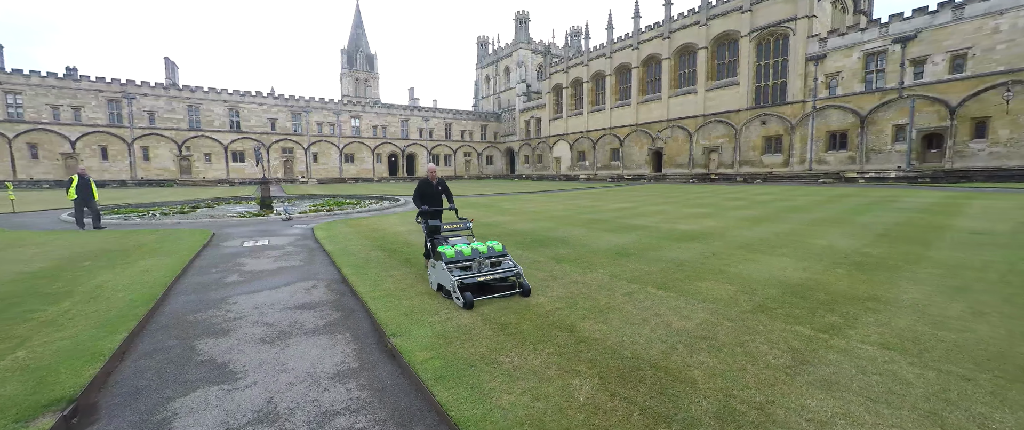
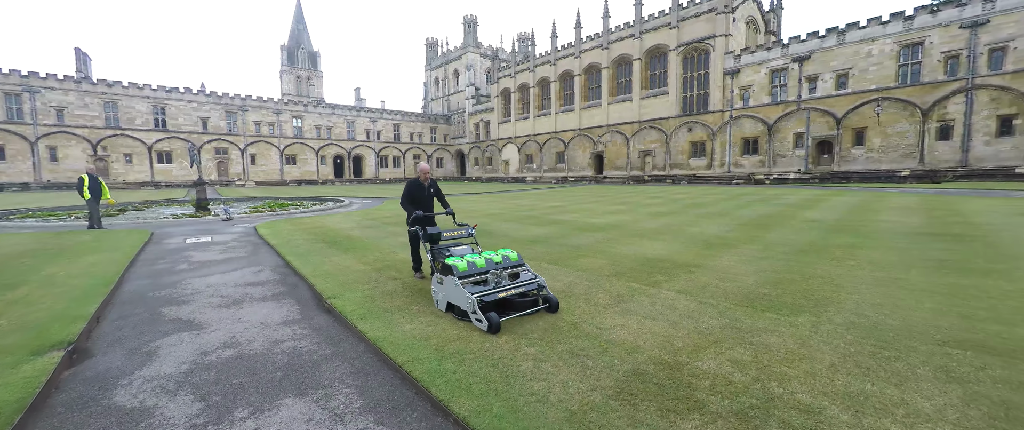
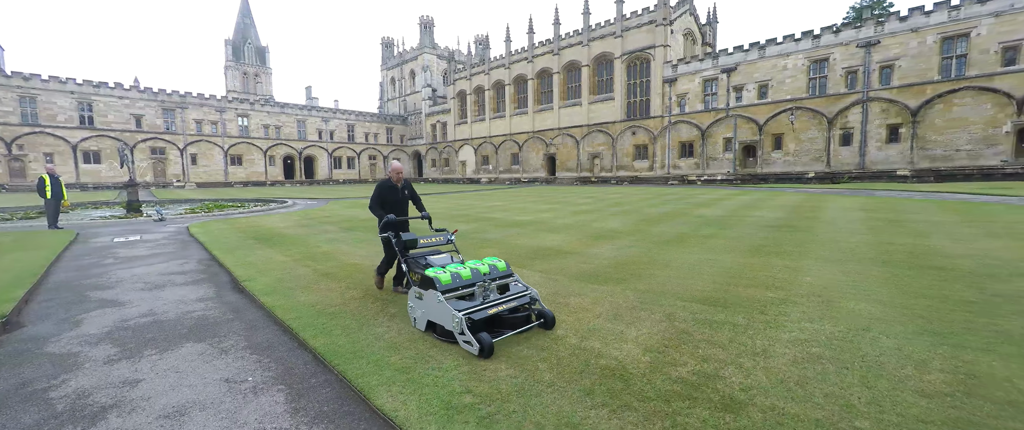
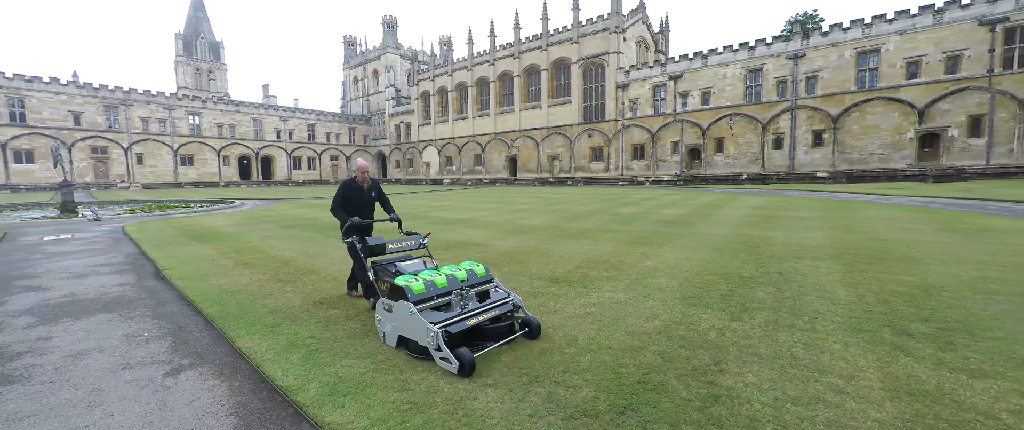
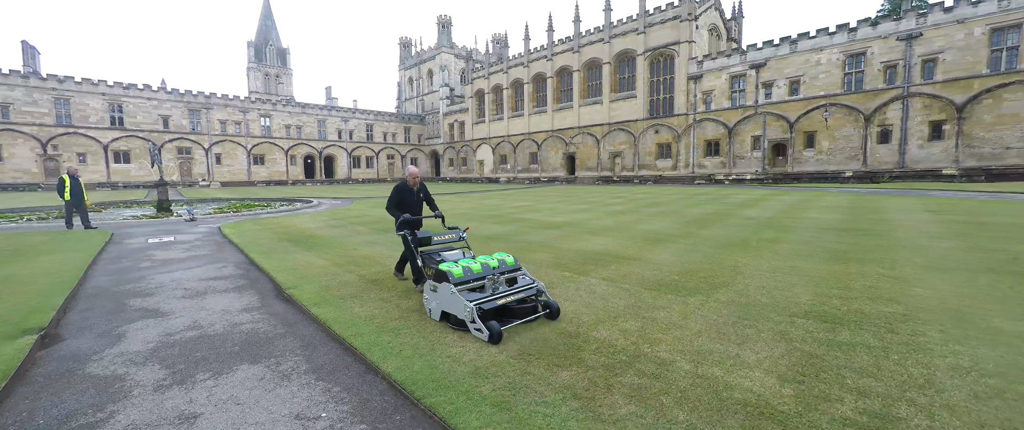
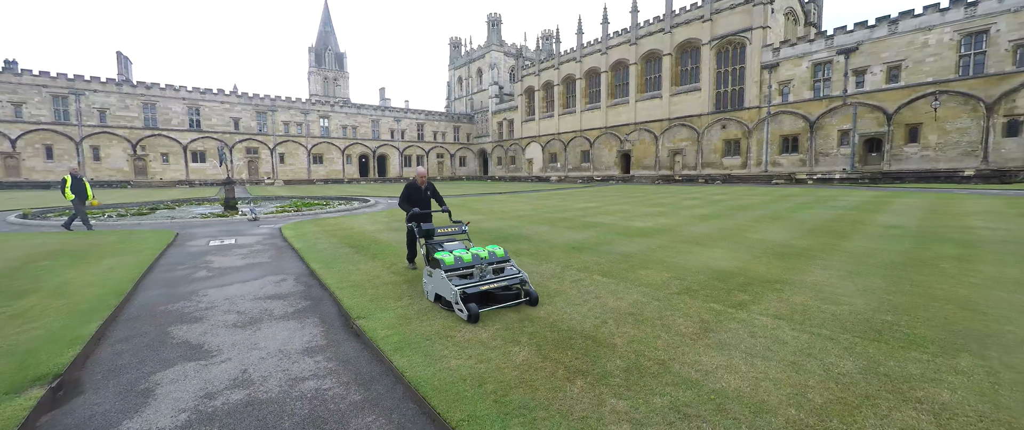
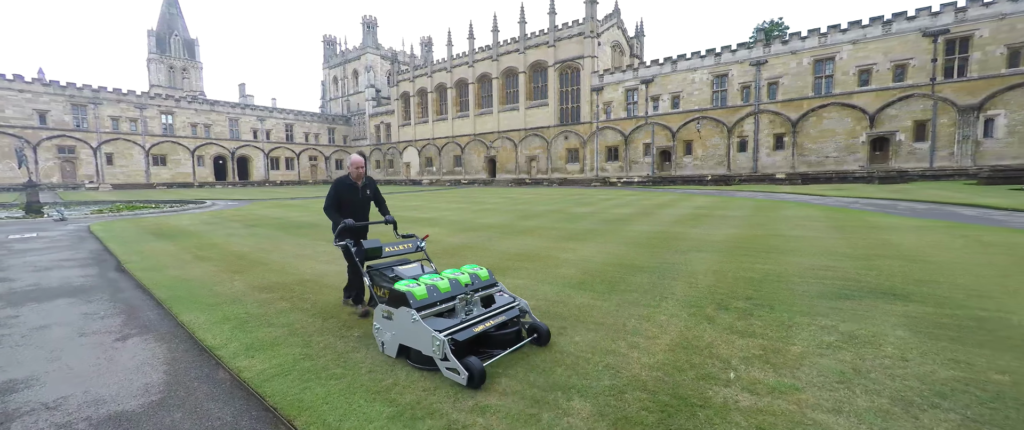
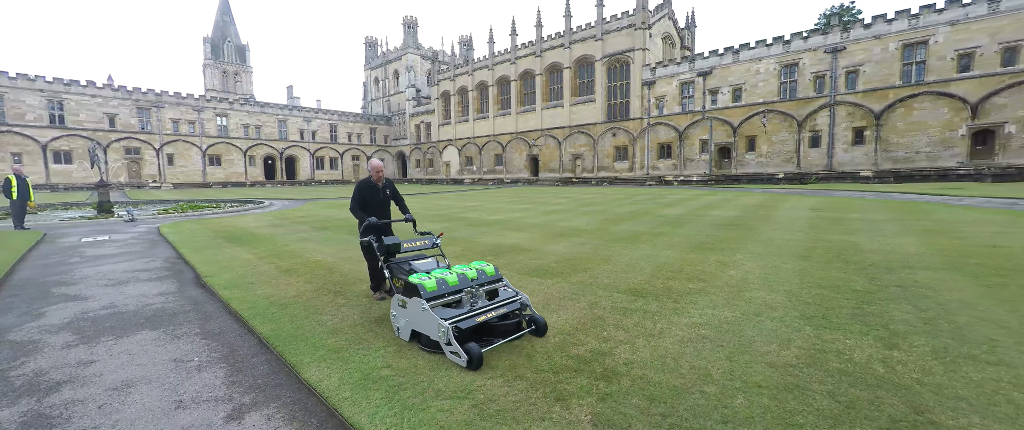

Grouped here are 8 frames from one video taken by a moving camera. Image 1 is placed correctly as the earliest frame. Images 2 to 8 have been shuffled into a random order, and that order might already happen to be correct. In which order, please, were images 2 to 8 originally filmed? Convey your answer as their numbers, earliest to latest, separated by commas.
6, 2, 5, 3, 8, 4, 7
